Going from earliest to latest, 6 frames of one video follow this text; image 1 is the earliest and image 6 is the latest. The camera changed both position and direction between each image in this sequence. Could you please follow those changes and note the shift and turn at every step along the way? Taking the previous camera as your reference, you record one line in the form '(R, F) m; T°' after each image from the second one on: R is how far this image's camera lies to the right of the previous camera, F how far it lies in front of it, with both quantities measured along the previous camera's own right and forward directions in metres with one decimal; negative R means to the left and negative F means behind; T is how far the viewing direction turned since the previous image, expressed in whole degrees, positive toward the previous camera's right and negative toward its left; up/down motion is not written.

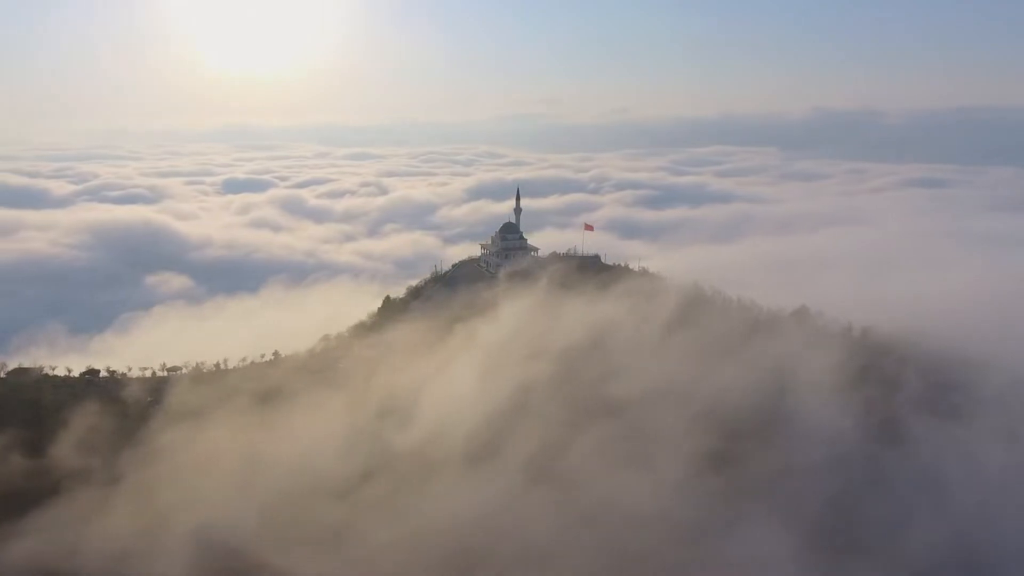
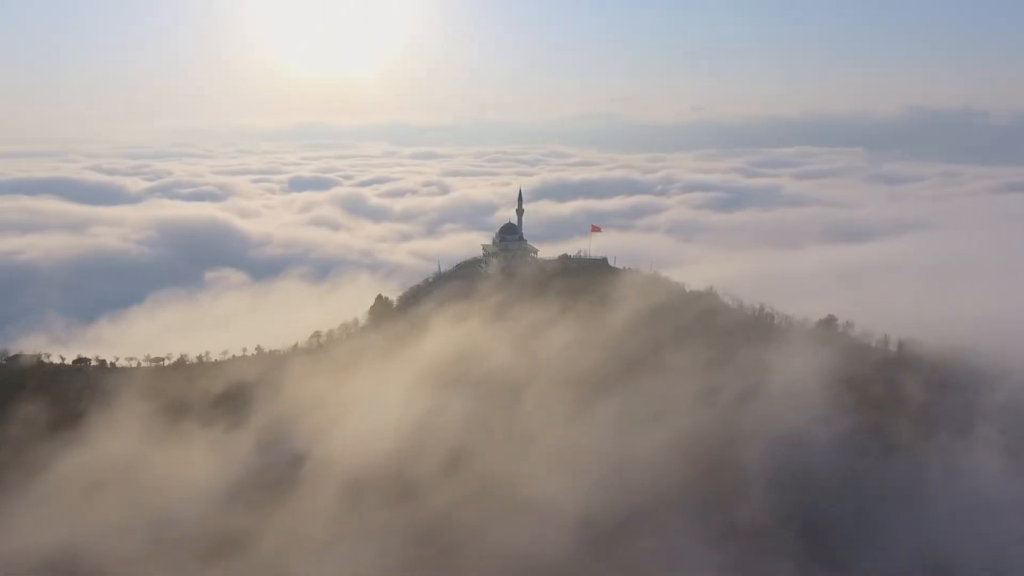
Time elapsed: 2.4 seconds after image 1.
(+4.9, 0.0) m; -4°
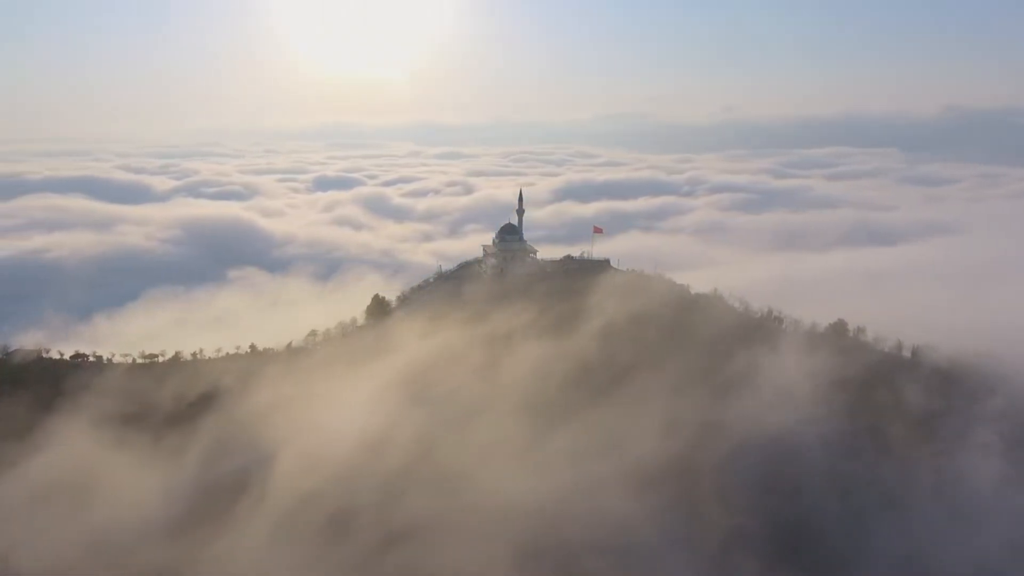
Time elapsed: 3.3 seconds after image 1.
(+1.9, 0.0) m; -2°
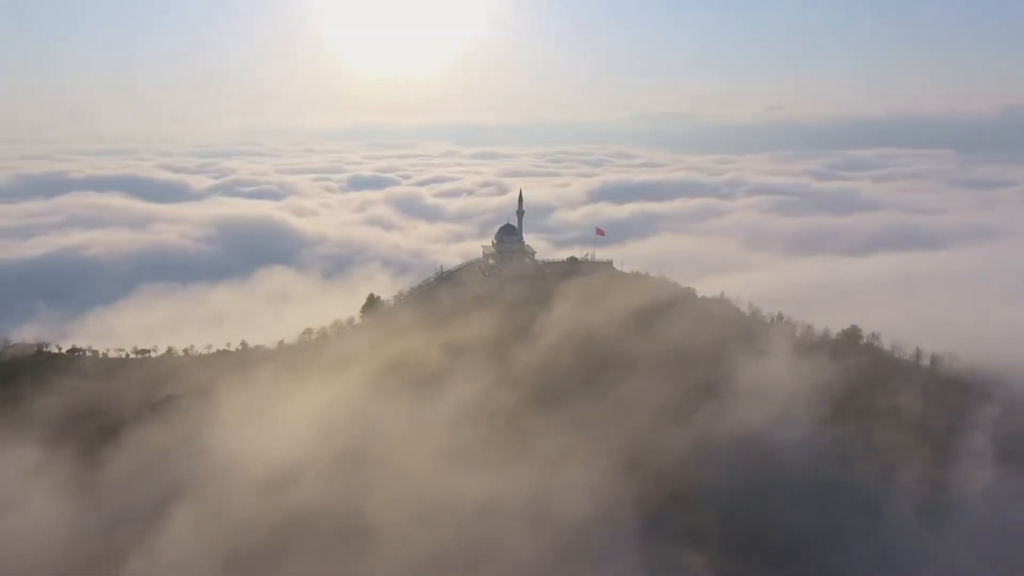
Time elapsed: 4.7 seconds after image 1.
(+2.8, 0.0) m; -2°
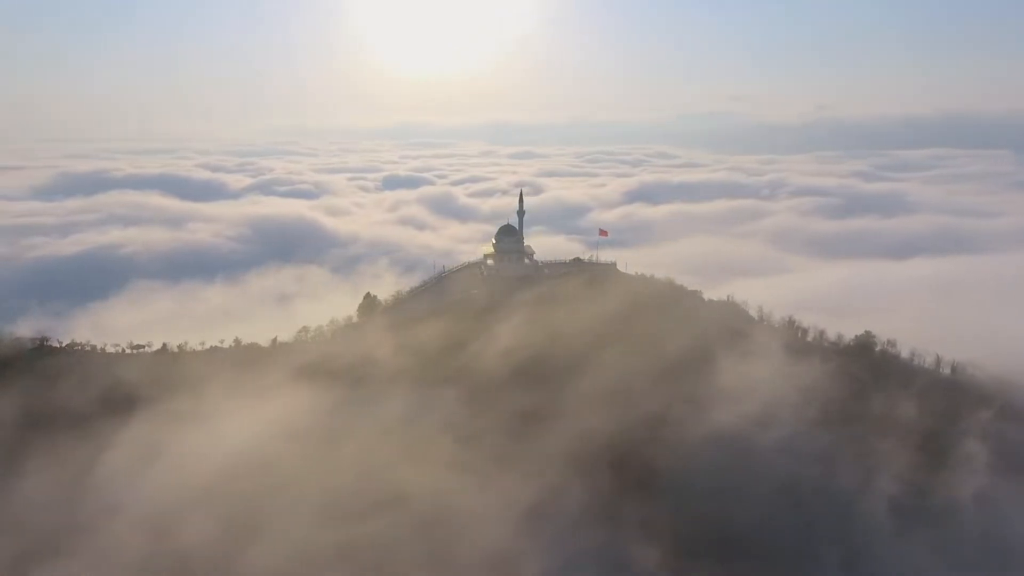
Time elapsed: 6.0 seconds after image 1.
(+2.8, 0.0) m; -2°
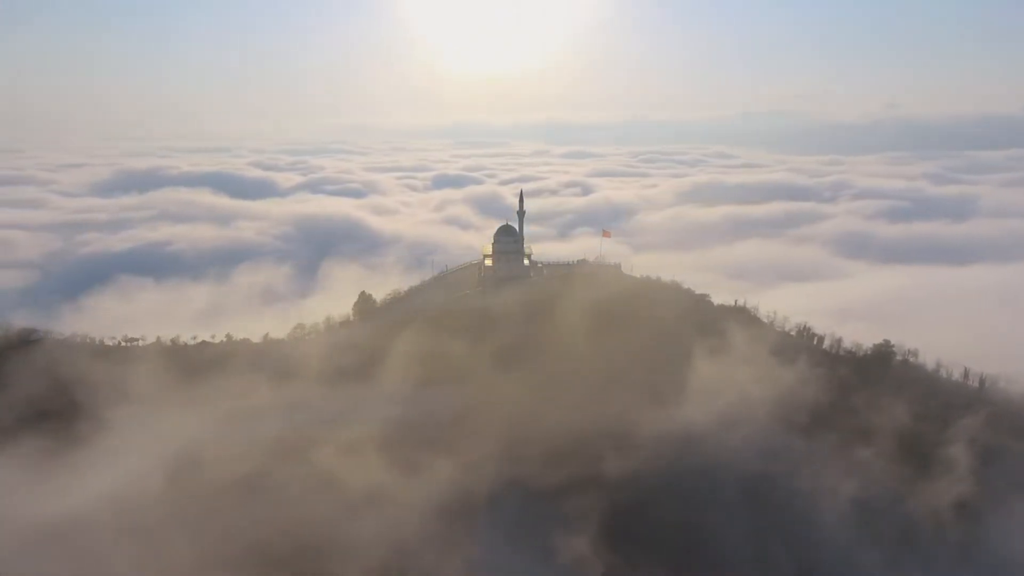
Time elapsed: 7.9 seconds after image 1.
(+4.0, +0.1) m; -3°
